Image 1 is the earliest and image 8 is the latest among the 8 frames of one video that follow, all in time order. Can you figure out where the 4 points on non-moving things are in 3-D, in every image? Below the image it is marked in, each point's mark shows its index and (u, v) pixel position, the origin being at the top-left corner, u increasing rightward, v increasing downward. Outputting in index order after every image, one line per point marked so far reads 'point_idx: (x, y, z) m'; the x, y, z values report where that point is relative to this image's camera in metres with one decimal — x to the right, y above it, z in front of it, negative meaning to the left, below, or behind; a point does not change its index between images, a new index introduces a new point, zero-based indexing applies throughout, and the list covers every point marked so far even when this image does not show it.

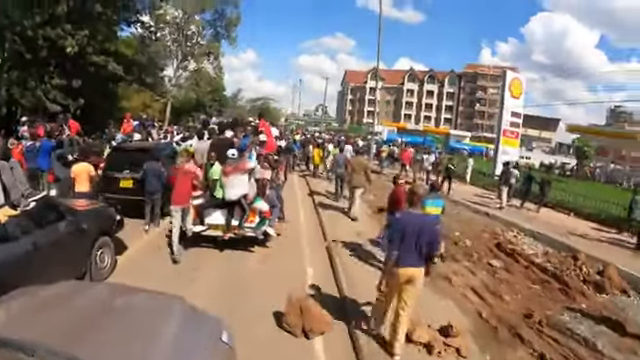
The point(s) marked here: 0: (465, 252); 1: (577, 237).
0: (+2.7, -1.4, +11.7) m
1: (+7.3, -1.6, +18.3) m
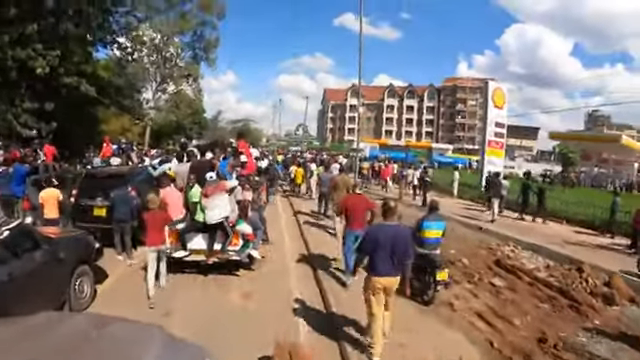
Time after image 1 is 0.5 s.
0: (+2.5, -1.6, +10.9) m
1: (+7.0, -1.8, +17.7) m
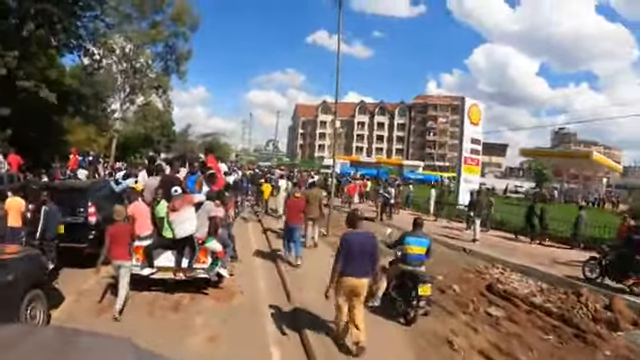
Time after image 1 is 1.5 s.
0: (+2.2, -1.9, +10.1) m
1: (+6.3, -2.3, +17.1) m
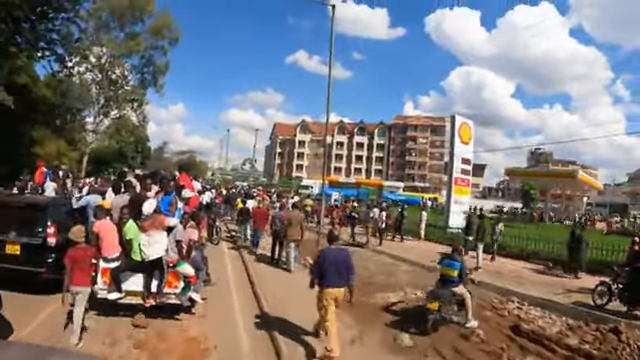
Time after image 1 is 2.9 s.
0: (+2.1, -2.2, +8.4) m
1: (+6.1, -2.8, +15.5) m
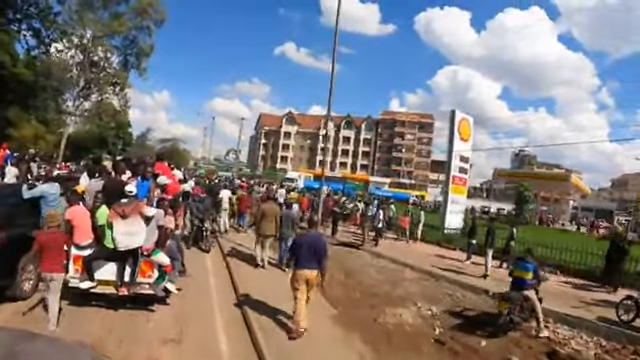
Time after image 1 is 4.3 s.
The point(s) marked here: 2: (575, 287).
0: (+2.2, -2.2, +6.8) m
1: (+5.9, -2.9, +14.0) m
2: (+6.9, -2.9, +17.3) m
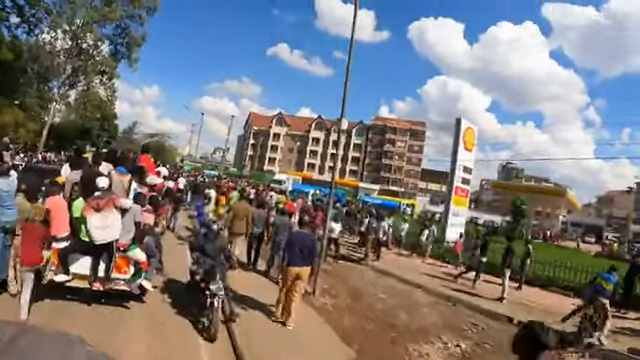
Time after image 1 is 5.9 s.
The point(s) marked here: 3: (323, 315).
0: (+2.4, -2.4, +5.2) m
1: (+5.9, -3.3, +12.5) m
2: (+6.8, -3.4, +15.8) m
3: (+0.1, -2.2, +10.1) m
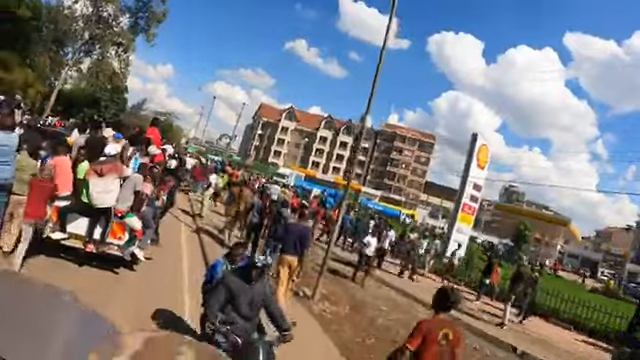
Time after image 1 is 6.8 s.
0: (+2.3, -2.6, +4.7) m
1: (+5.7, -4.0, +12.0) m
2: (+6.6, -4.2, +15.3) m
3: (0.0, -2.1, +9.6) m
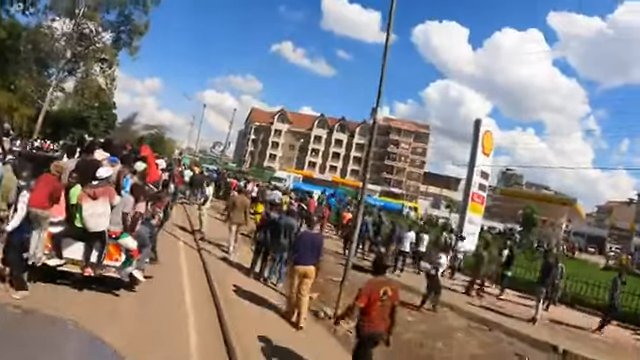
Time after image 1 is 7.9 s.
0: (+2.7, -2.5, +3.8) m
1: (+6.1, -3.6, +11.1) m
2: (+7.1, -3.7, +14.4) m
3: (+0.4, -2.2, +8.7) m
